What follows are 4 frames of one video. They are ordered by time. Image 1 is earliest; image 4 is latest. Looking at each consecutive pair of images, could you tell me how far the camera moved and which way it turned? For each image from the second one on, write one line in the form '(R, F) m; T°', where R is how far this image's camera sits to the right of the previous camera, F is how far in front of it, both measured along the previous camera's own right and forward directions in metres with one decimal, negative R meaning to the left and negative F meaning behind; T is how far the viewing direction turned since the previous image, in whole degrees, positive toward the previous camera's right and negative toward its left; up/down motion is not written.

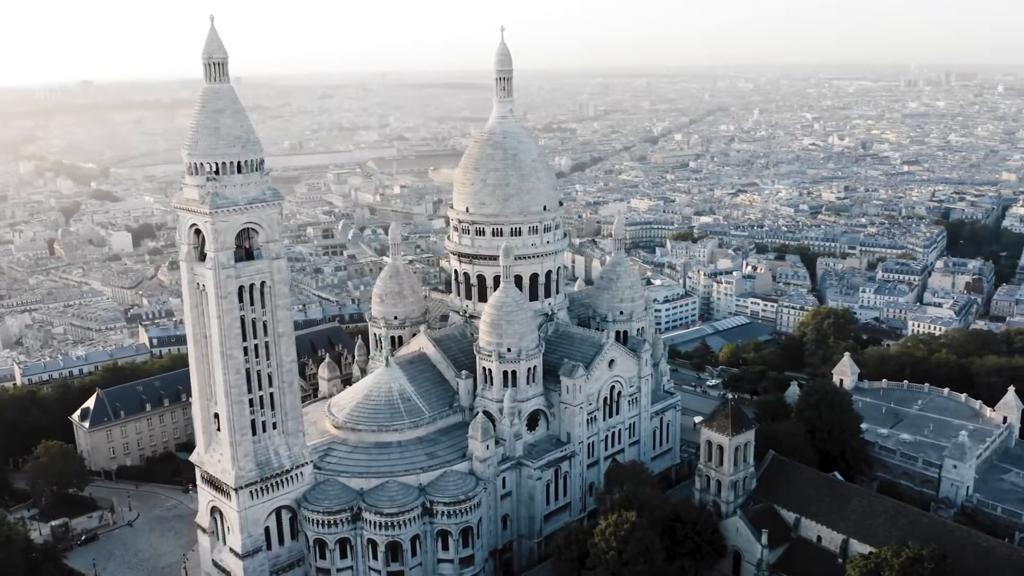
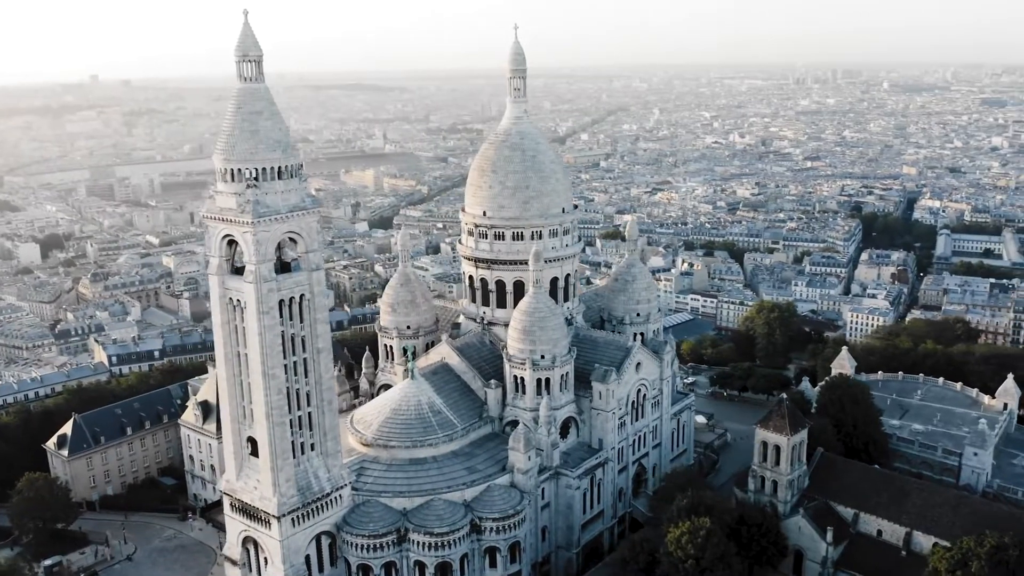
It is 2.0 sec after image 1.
(-7.8, +2.1) m; +7°
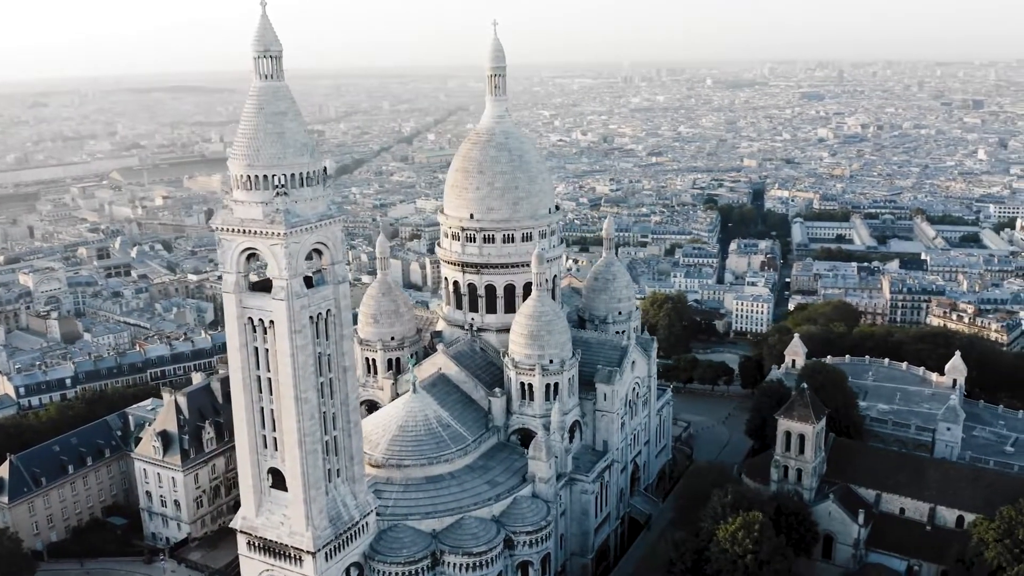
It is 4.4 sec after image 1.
(-9.5, +2.6) m; +10°
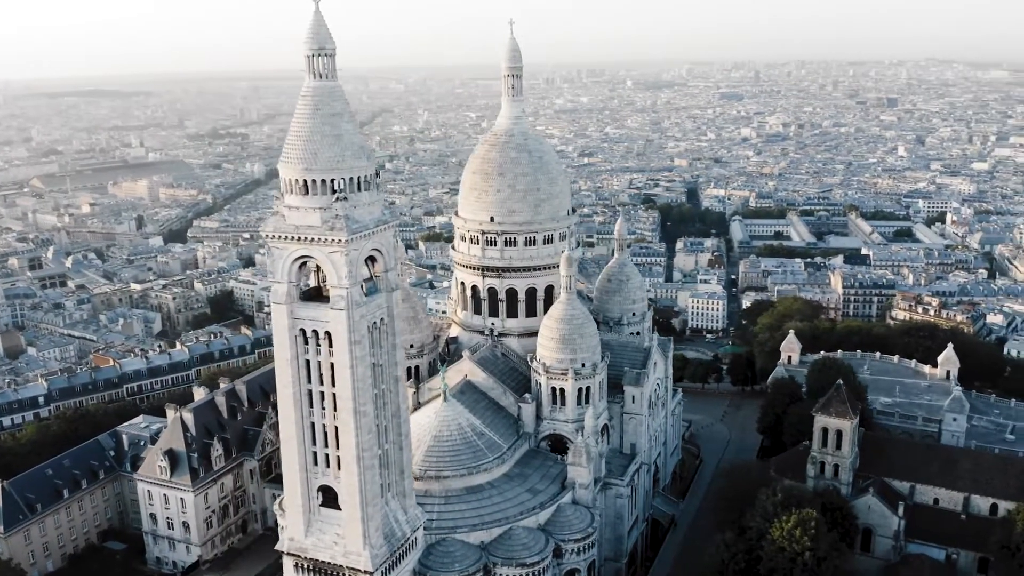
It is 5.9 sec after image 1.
(-6.0, +1.2) m; +5°
